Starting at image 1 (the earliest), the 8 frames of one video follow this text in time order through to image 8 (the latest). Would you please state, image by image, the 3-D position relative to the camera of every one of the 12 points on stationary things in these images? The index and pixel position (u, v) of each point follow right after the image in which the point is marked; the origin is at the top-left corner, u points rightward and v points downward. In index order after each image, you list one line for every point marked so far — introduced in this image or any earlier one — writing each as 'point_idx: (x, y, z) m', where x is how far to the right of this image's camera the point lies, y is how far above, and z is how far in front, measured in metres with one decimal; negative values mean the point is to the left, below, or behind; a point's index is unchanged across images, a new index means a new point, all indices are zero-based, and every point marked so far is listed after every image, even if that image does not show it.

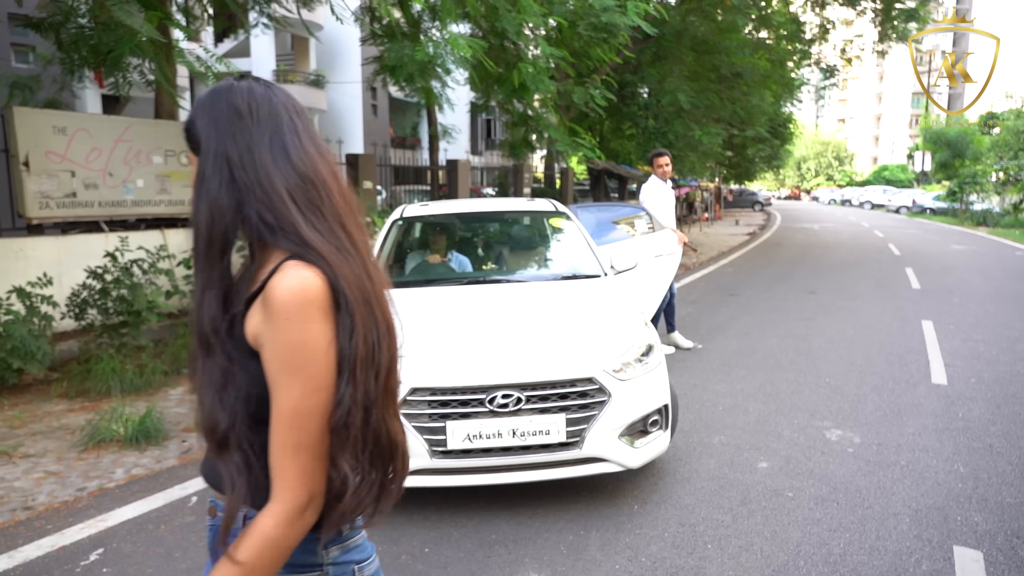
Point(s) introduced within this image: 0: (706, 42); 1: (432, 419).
0: (+4.8, +6.1, +17.7) m
1: (-0.4, -0.6, +3.2) m
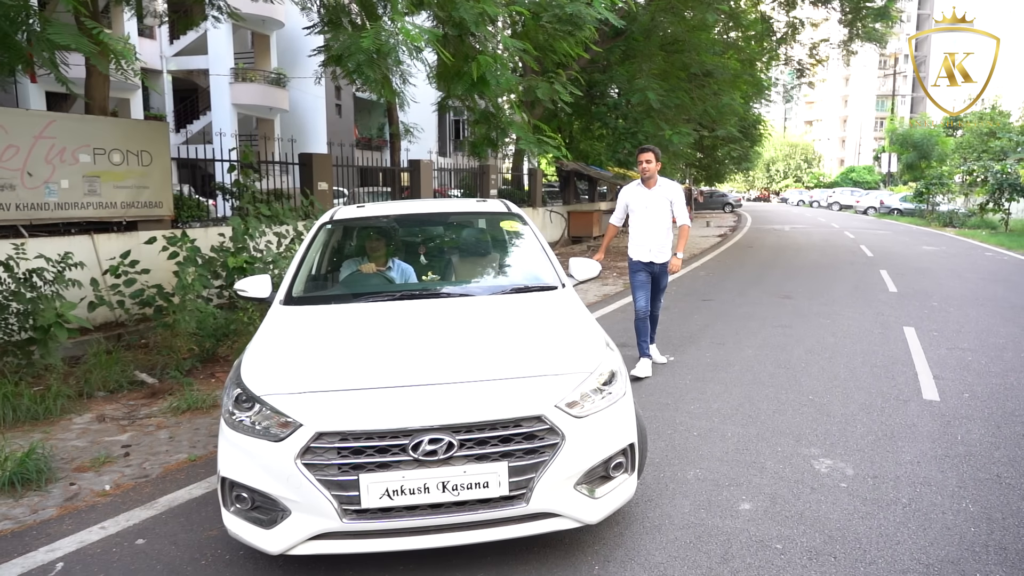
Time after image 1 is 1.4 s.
0: (+3.9, +6.0, +17.3) m
1: (-0.6, -0.7, +2.6) m
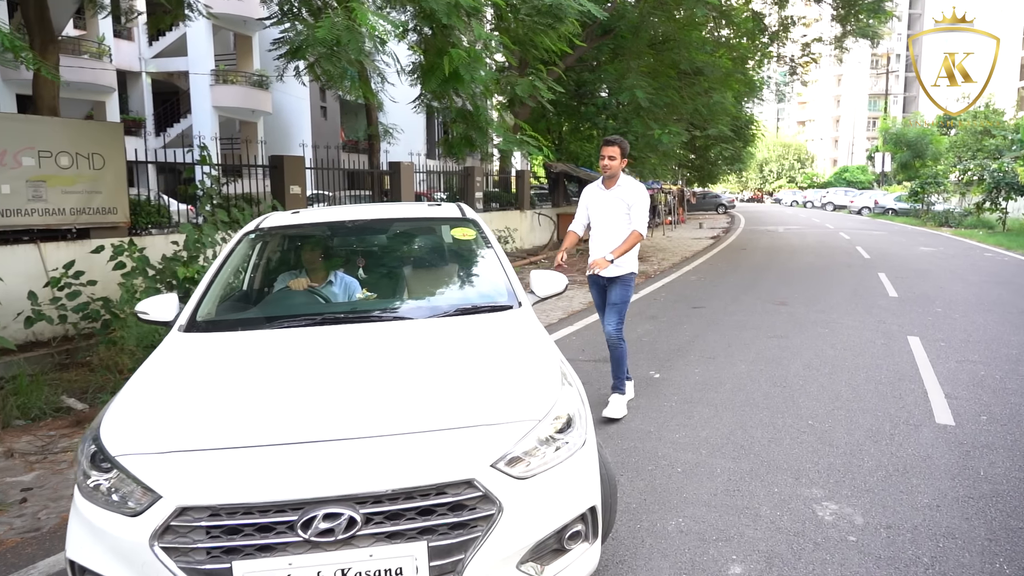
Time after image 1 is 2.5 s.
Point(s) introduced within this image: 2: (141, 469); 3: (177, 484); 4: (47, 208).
0: (+3.6, +5.9, +16.8) m
1: (-0.8, -0.7, +2.0) m
2: (-1.1, -0.5, +2.1) m
3: (-1.0, -0.6, +2.0) m
4: (-5.5, +0.9, +8.4) m
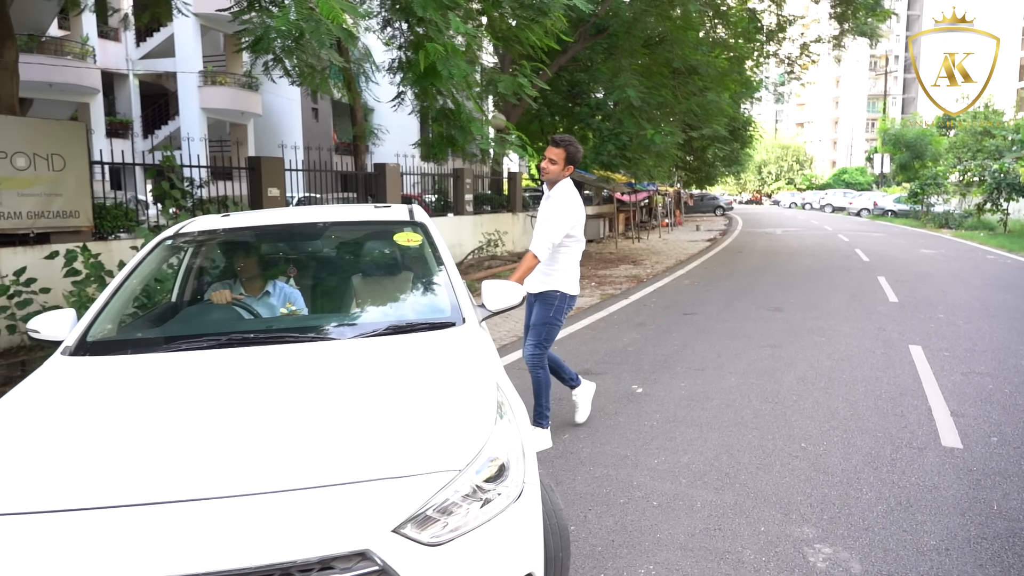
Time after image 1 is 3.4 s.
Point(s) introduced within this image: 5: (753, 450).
0: (+3.3, +5.8, +16.4) m
1: (-1.1, -0.8, +1.6) m
2: (-1.3, -0.6, +1.7) m
3: (-1.2, -0.6, +1.6) m
4: (-5.7, +0.9, +8.0) m
5: (+1.4, -0.9, +4.1) m
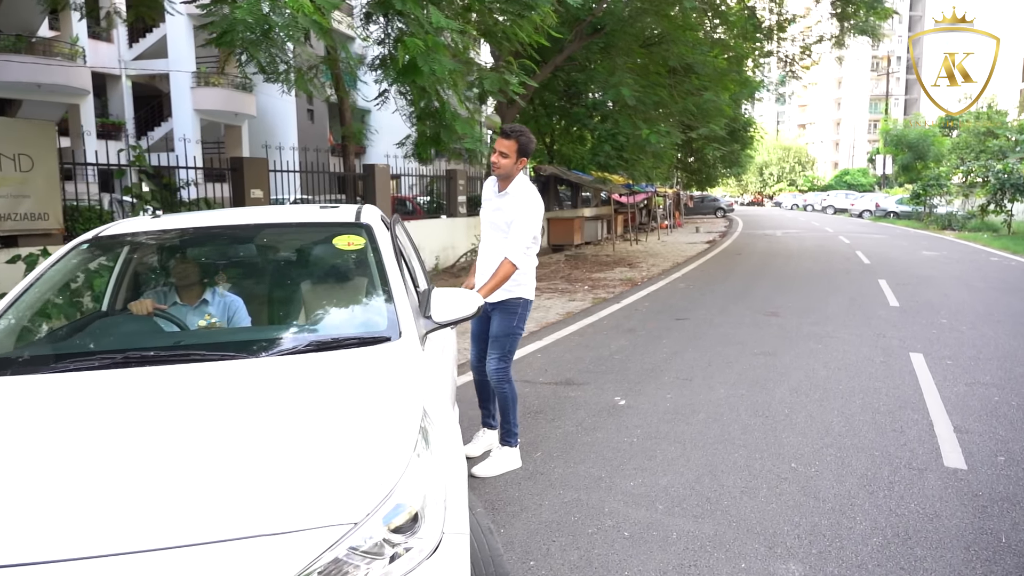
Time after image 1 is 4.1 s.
0: (+3.2, +5.7, +16.1) m
1: (-1.2, -0.8, +1.2) m
2: (-1.5, -0.6, +1.4) m
3: (-1.4, -0.6, +1.3) m
4: (-5.9, +0.8, +7.7) m
5: (+1.2, -1.0, +3.8) m
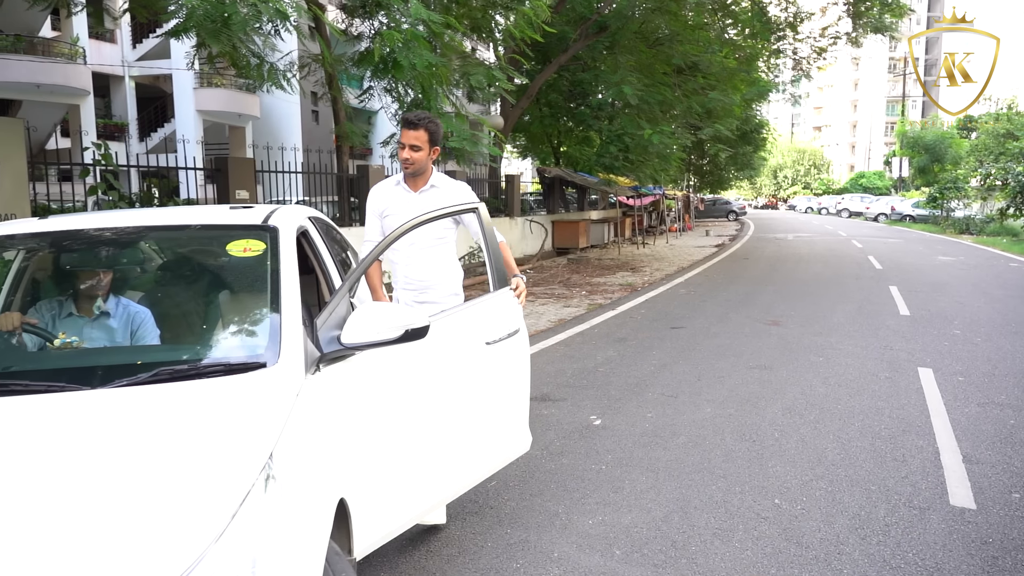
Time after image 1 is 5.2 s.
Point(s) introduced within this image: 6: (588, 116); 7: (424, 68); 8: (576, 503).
0: (+3.2, +5.6, +15.6) m
1: (-1.6, -0.9, +0.8) m
2: (-1.8, -0.6, +1.0) m
3: (-1.7, -0.7, +0.9) m
4: (-6.1, +0.8, +7.4) m
5: (+0.9, -1.0, +3.3) m
6: (+1.8, +4.1, +17.2) m
7: (-0.9, +2.4, +7.7) m
8: (+0.3, -1.0, +3.4) m
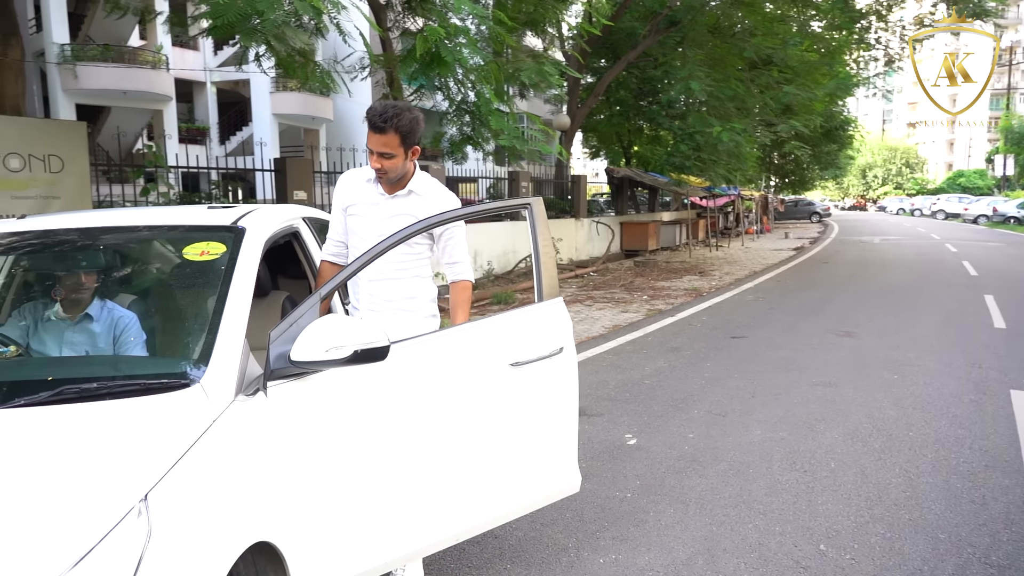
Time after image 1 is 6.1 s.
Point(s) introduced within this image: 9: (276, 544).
0: (+4.5, +5.5, +14.9) m
1: (-1.8, -0.9, +0.7) m
2: (-2.0, -0.7, +0.8) m
3: (-1.9, -0.7, +0.7) m
4: (-5.6, +0.8, +7.7) m
5: (+1.0, -1.1, +2.9) m
6: (+3.3, +4.1, +16.7) m
7: (-0.4, +2.3, +7.4) m
8: (+0.3, -1.1, +3.1) m
9: (-0.6, -0.7, +1.8) m
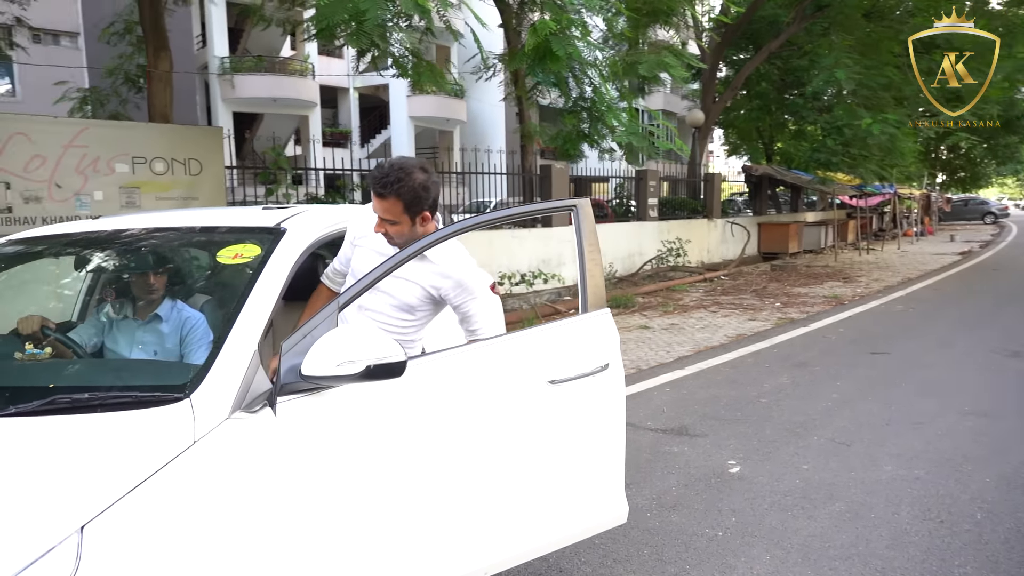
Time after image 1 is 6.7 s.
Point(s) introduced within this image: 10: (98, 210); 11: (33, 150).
0: (+7.1, +5.4, +13.5) m
1: (-2.0, -0.9, +0.8) m
2: (-2.2, -0.6, +0.9) m
3: (-2.0, -0.7, +0.8) m
4: (-4.3, +0.9, +8.3) m
5: (+1.2, -1.1, +2.4) m
6: (+6.2, +3.9, +15.5) m
7: (+0.7, +2.3, +7.1) m
8: (+0.6, -1.1, +2.7) m
9: (-0.6, -0.7, +1.6) m
10: (-4.4, +0.8, +7.6) m
11: (-4.8, +1.4, +7.1) m
